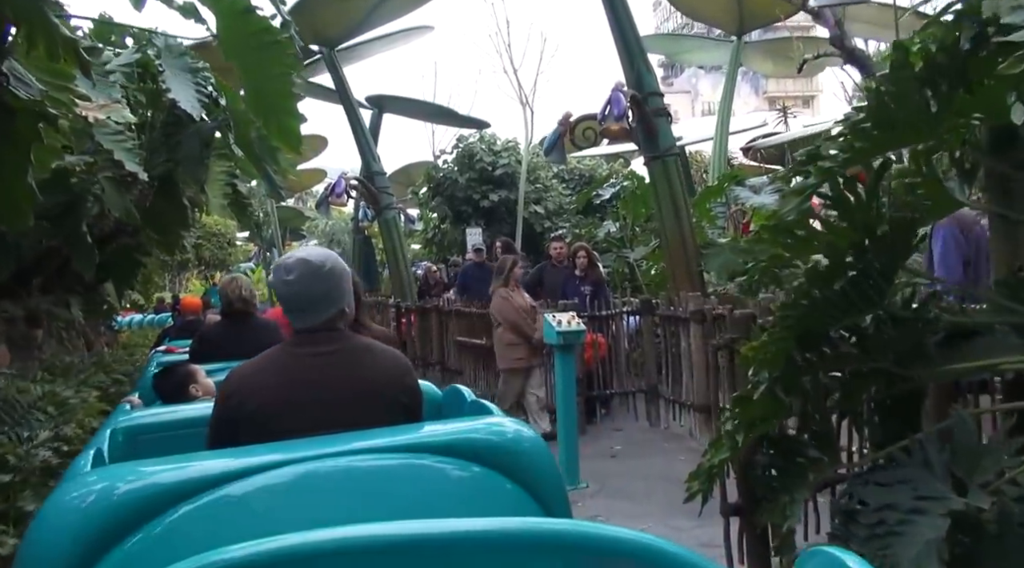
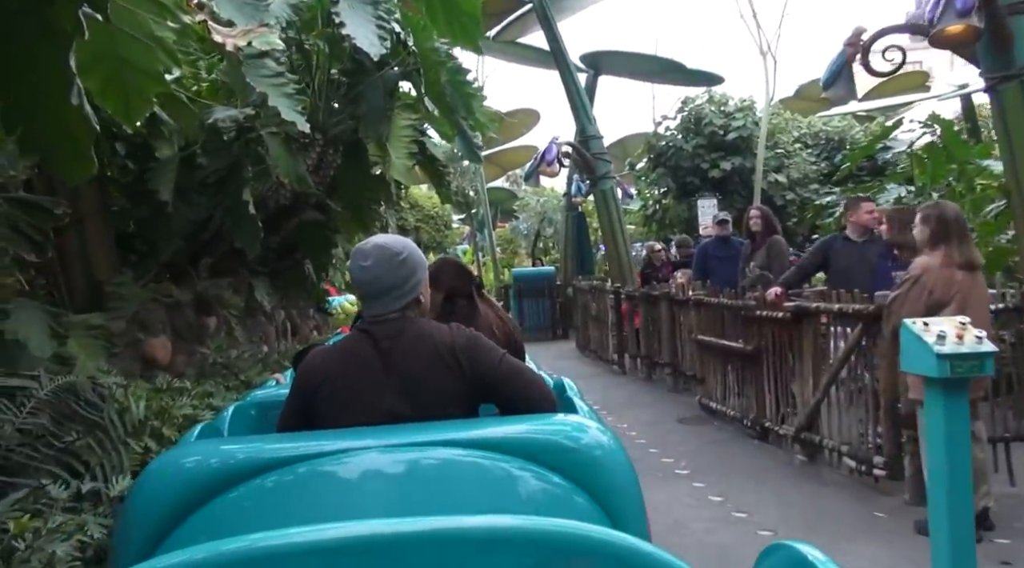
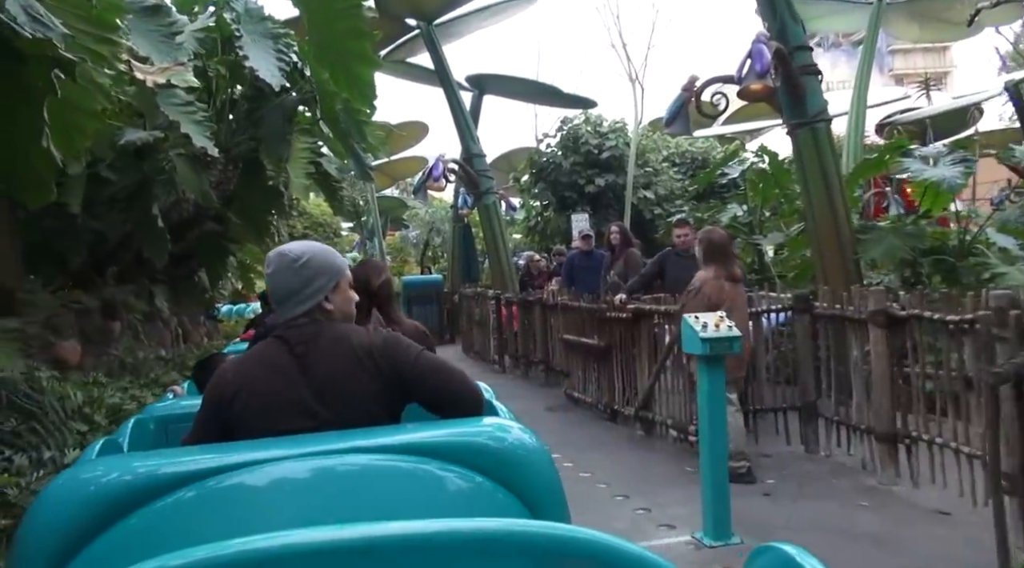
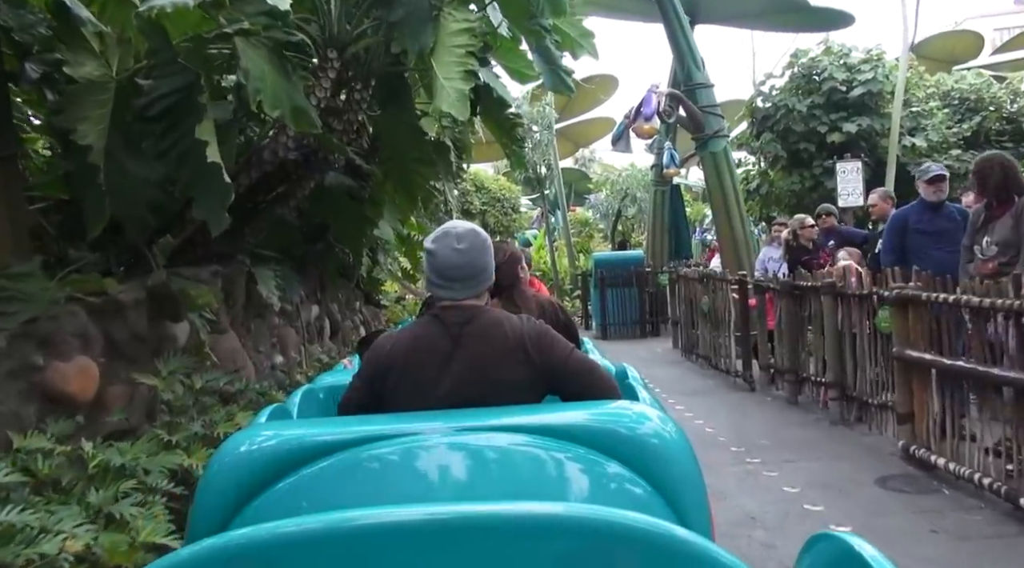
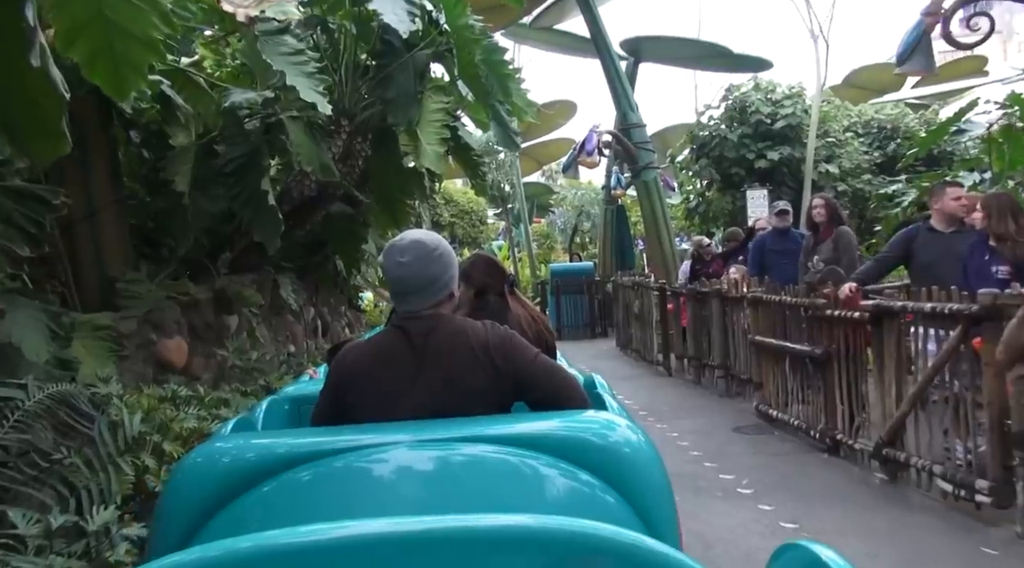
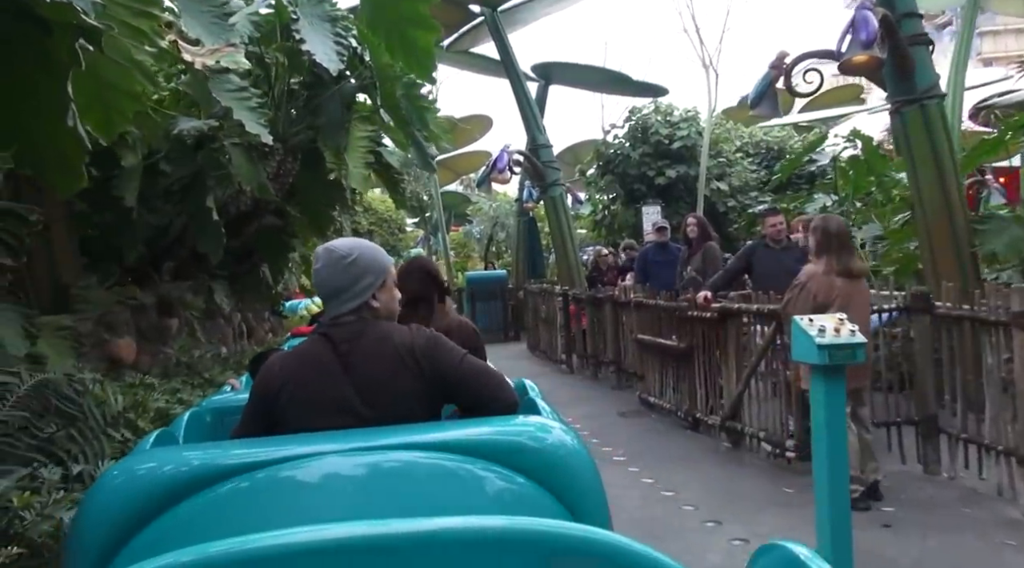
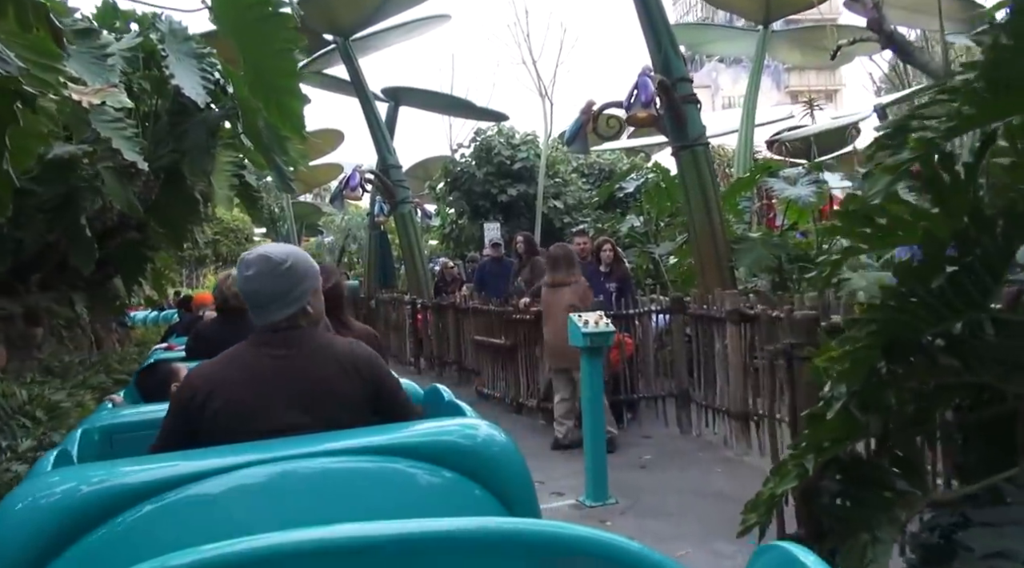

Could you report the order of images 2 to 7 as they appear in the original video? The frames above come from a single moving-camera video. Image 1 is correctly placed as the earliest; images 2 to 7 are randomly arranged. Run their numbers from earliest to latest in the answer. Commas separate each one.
7, 3, 6, 2, 5, 4
